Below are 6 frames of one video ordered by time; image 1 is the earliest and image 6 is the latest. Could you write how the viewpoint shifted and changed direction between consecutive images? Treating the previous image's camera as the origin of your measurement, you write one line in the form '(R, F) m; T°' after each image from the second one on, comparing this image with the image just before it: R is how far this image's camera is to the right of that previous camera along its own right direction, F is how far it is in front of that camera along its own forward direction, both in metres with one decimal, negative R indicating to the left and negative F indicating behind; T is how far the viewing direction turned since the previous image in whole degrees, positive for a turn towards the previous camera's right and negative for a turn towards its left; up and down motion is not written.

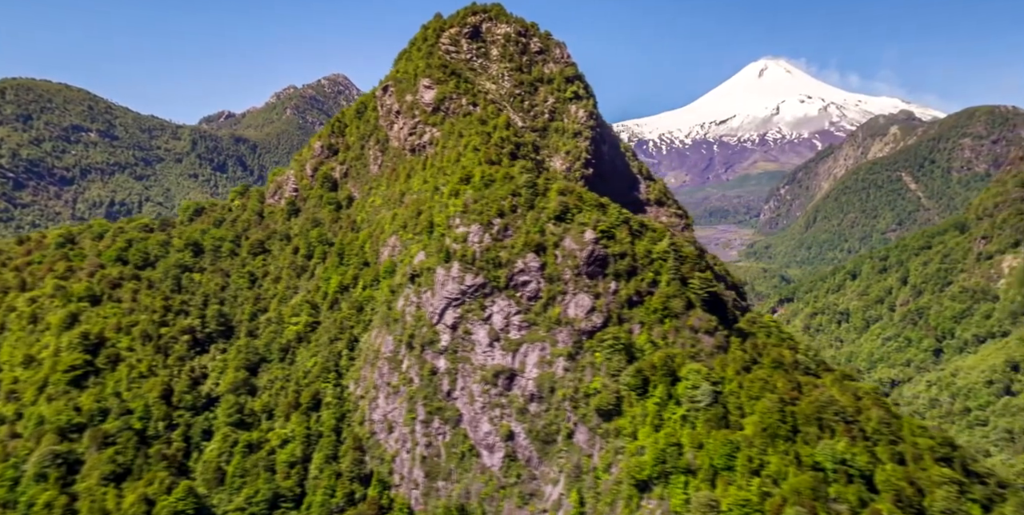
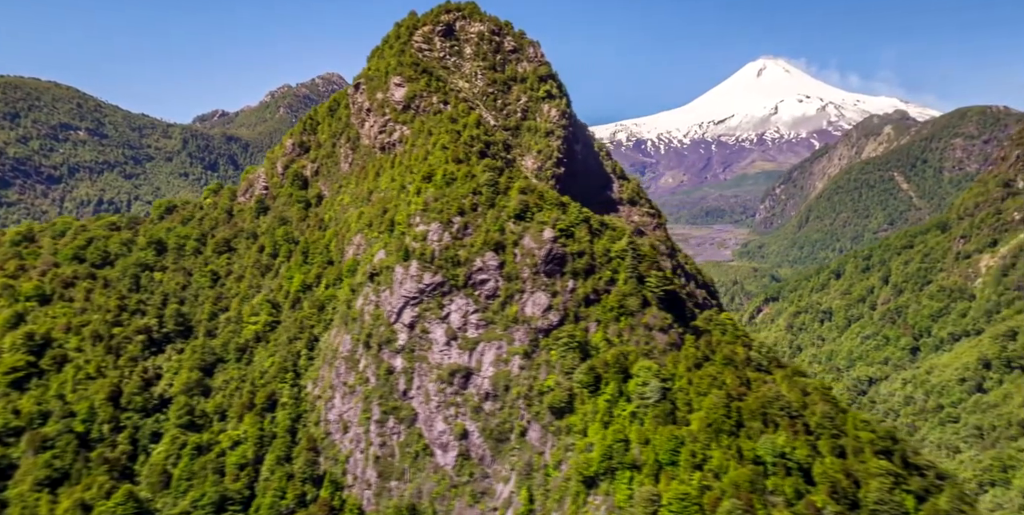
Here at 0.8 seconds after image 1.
(+1.6, -0.2) m; +3°
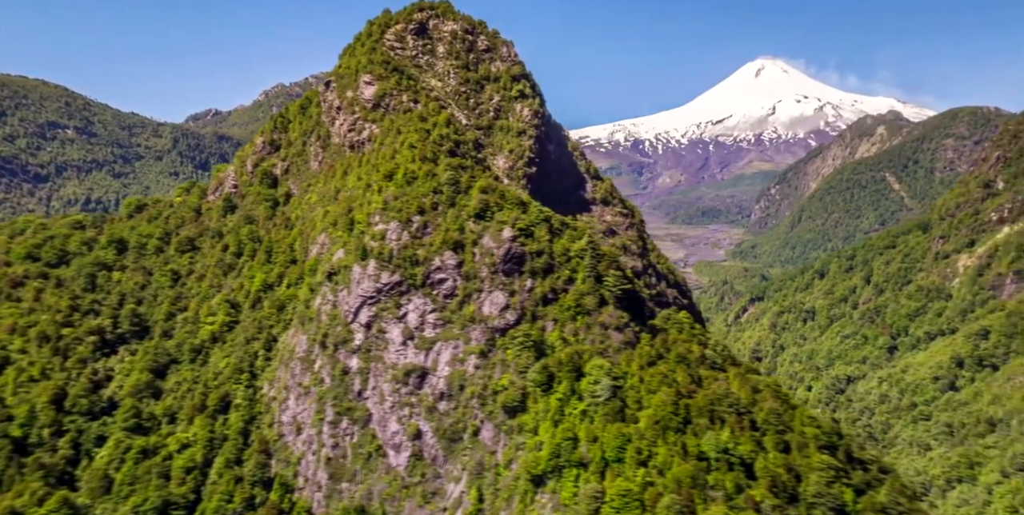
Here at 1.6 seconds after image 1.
(+1.6, 0.0) m; +3°
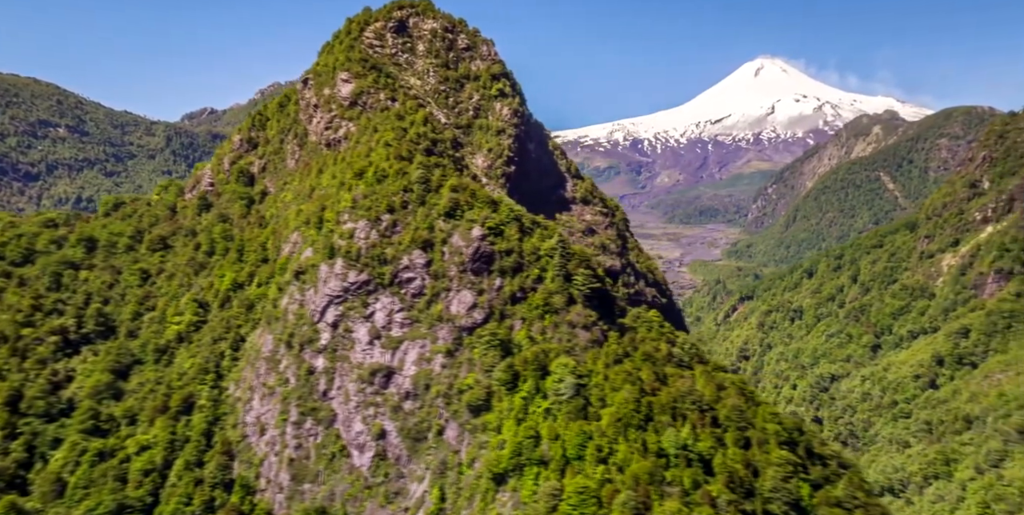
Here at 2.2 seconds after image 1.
(+1.2, +0.1) m; +2°
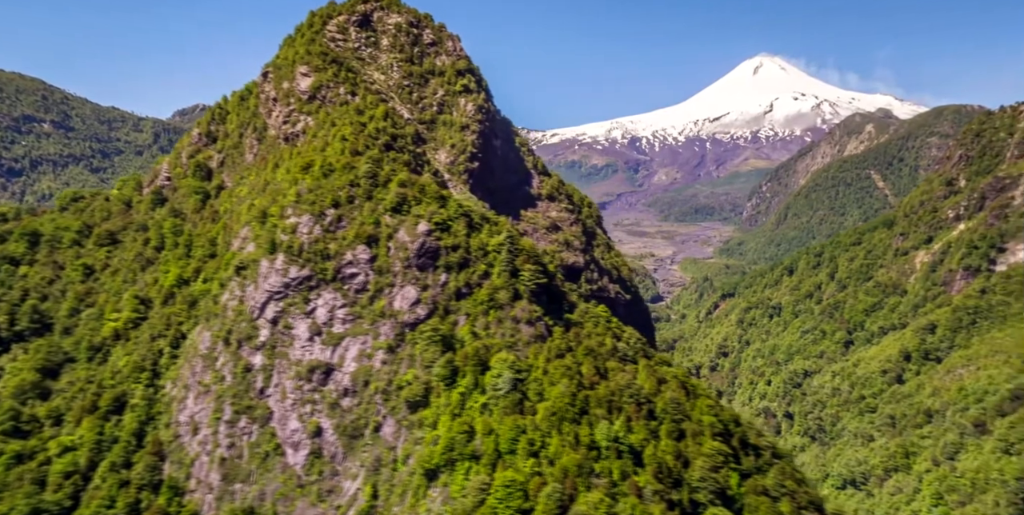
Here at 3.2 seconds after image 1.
(+2.0, +0.5) m; +4°
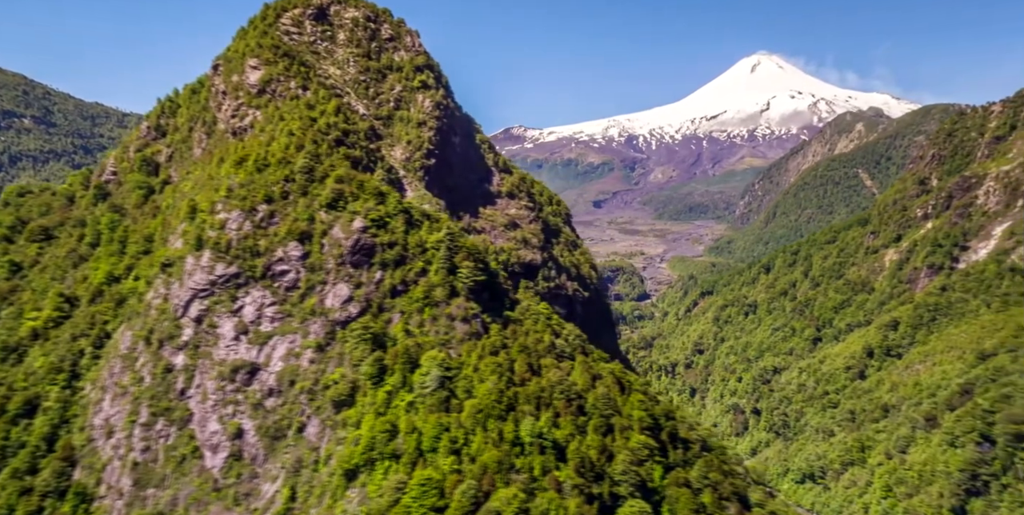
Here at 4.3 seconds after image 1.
(+2.0, +1.1) m; +5°
